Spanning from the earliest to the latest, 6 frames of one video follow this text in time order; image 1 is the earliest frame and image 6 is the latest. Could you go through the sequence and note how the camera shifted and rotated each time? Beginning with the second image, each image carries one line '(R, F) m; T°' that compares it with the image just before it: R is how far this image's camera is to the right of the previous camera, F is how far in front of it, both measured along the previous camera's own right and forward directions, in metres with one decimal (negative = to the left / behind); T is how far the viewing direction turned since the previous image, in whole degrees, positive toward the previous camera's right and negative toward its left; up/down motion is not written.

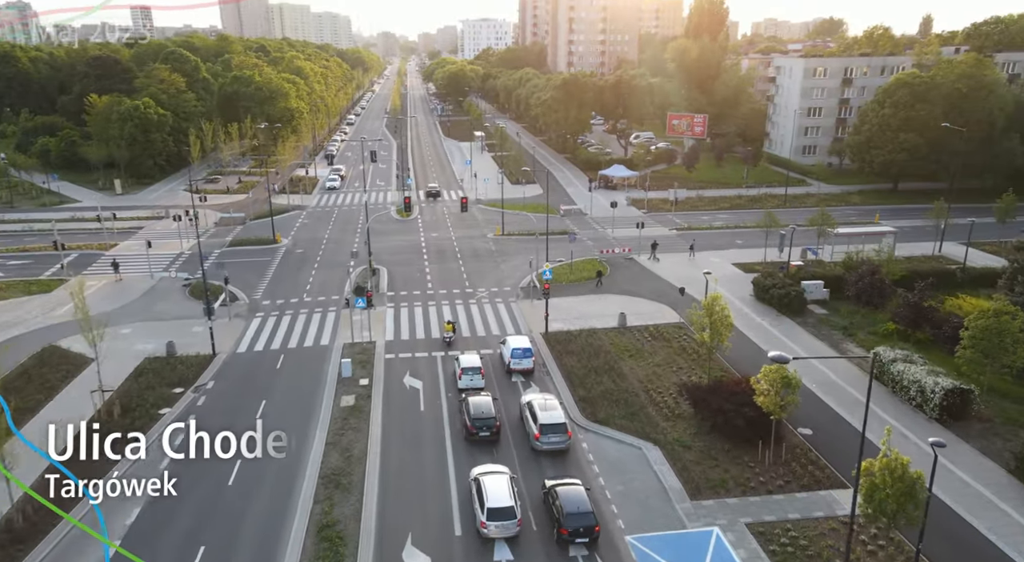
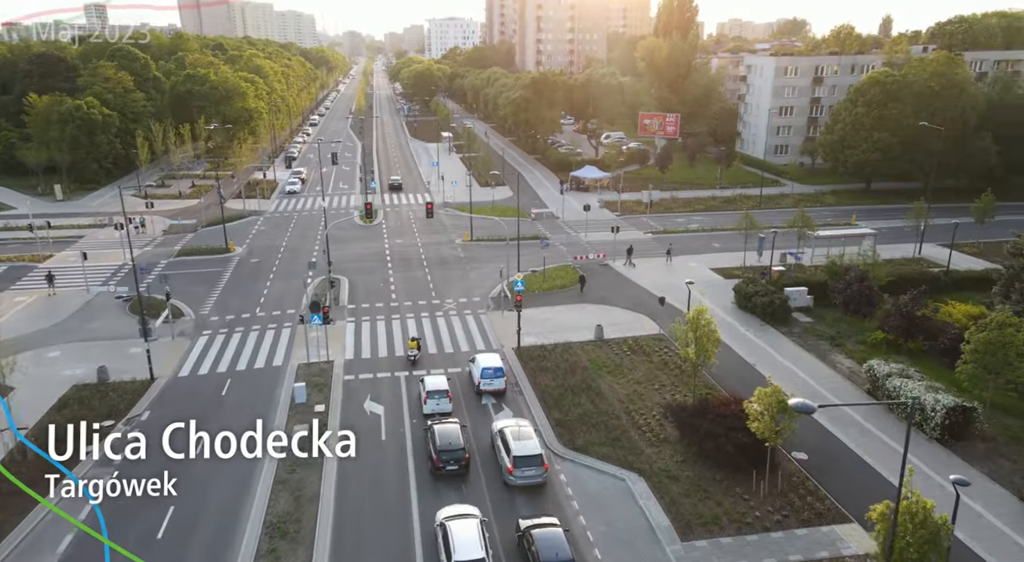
(+0.1, +2.6) m; +2°
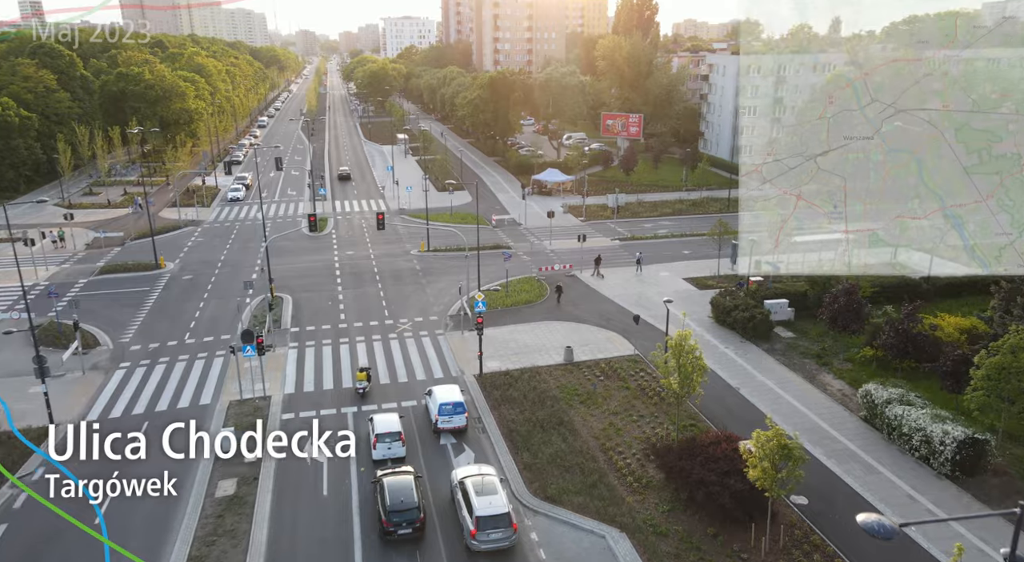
(0.0, +3.5) m; +3°
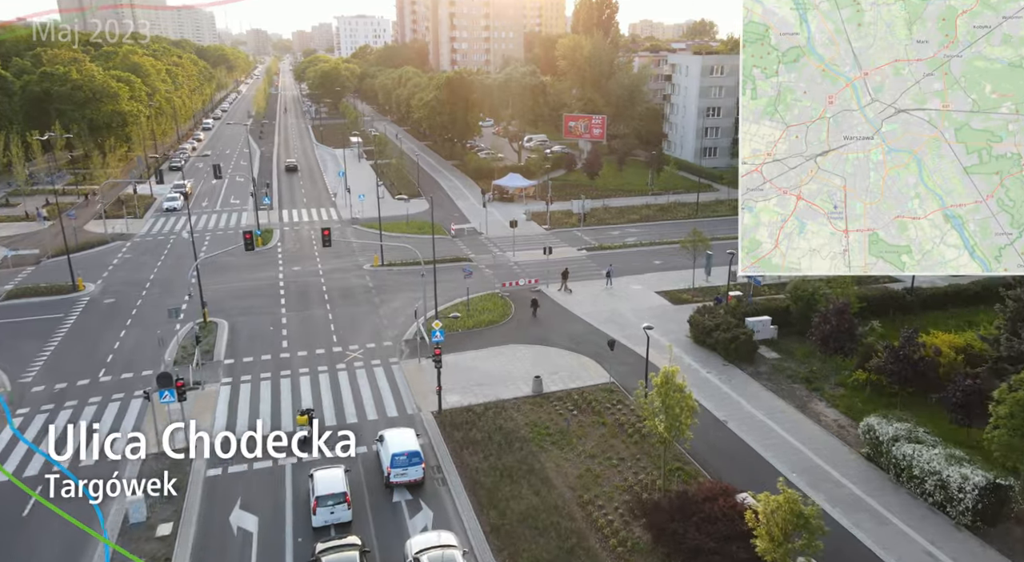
(0.0, +3.6) m; +3°
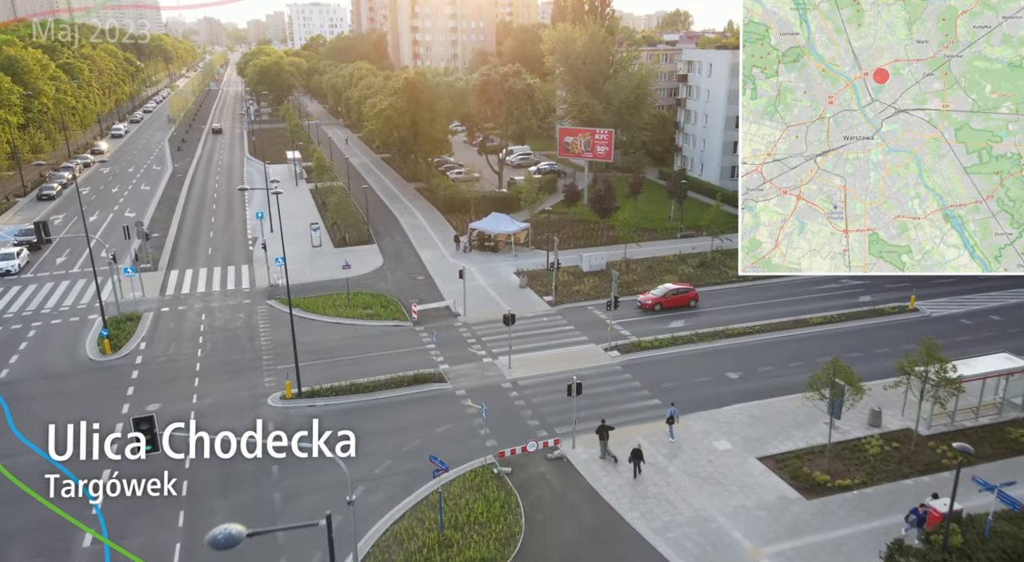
(-1.2, +19.0) m; +2°
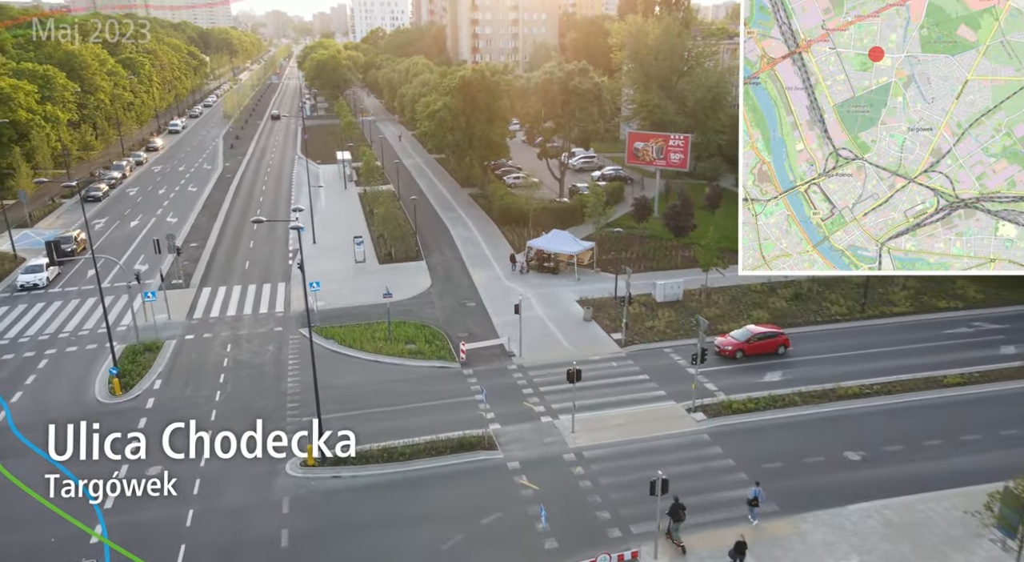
(-0.4, +5.6) m; -4°
